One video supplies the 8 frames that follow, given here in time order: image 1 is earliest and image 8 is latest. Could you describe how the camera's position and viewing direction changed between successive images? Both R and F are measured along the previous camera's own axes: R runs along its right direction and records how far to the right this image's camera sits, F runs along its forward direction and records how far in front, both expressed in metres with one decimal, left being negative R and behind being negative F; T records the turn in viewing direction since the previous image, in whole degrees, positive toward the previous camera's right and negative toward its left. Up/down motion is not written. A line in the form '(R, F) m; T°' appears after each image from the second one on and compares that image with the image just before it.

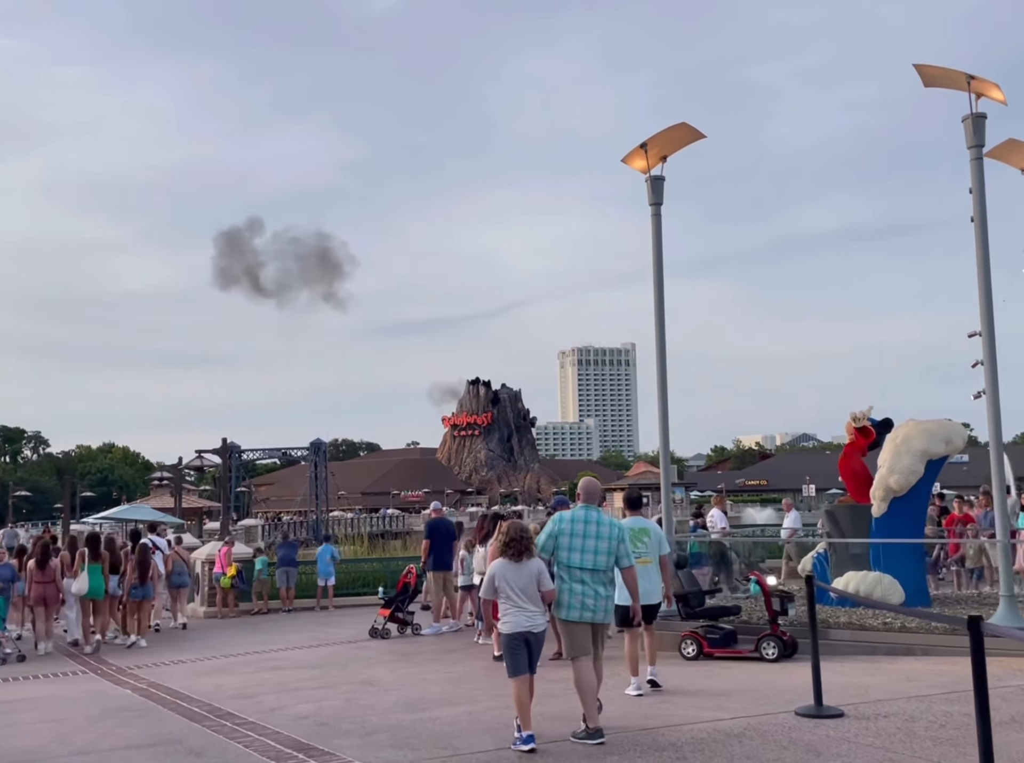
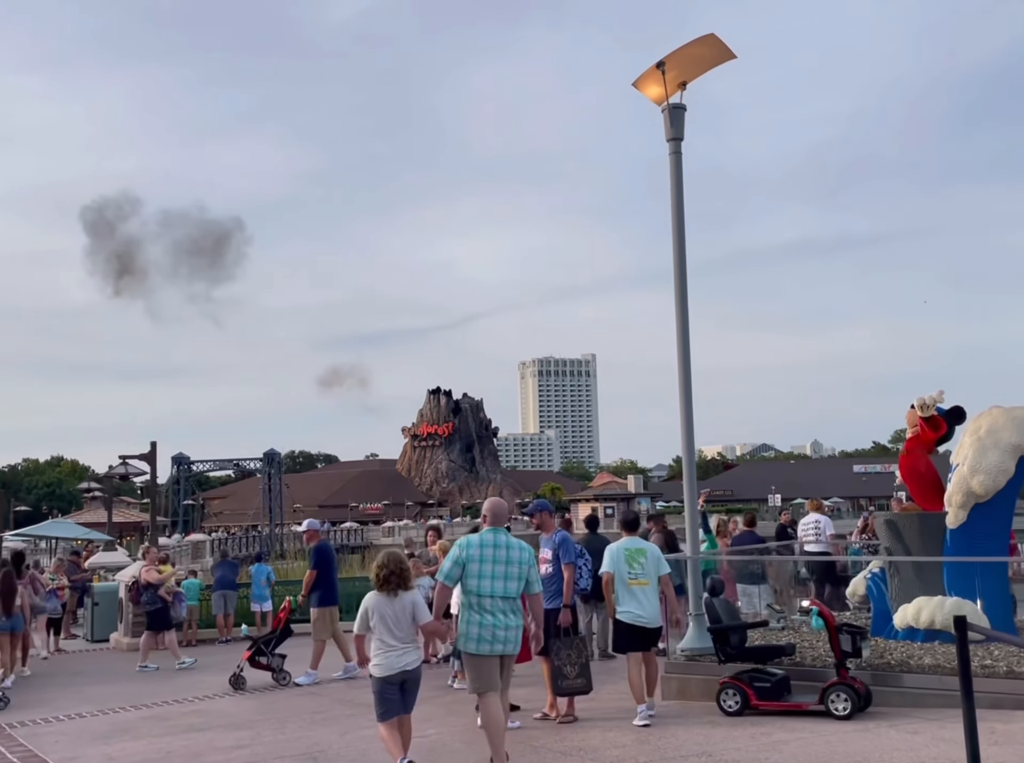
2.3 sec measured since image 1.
(-0.2, +3.0) m; +2°
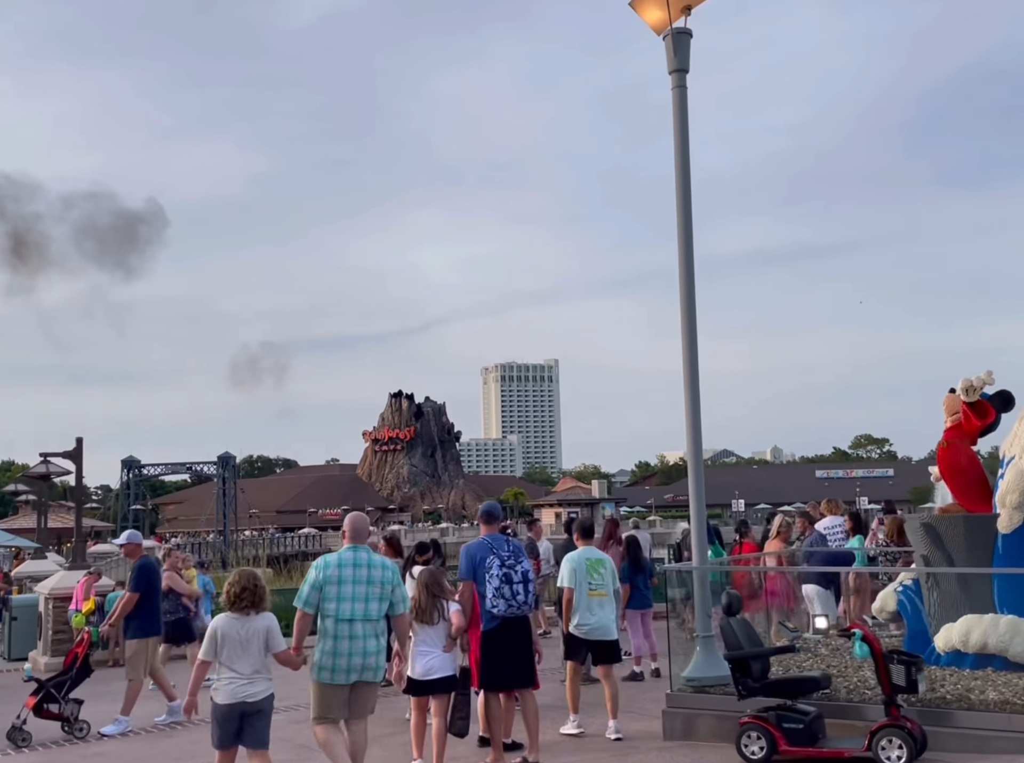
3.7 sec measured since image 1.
(-0.1, +1.9) m; +2°
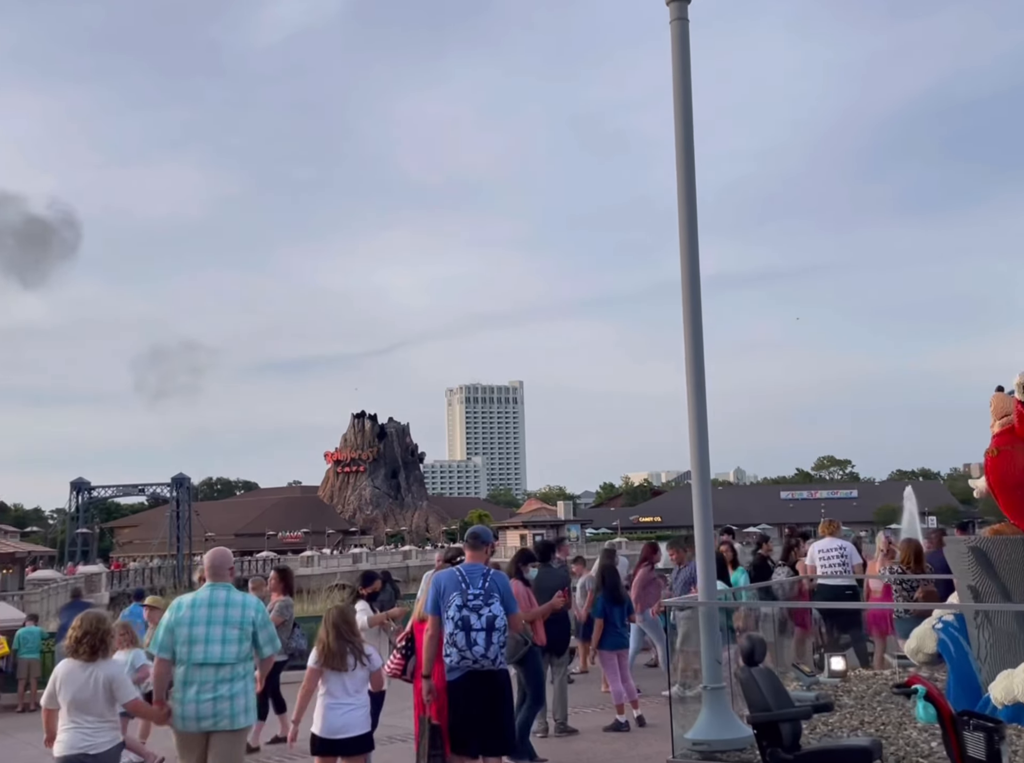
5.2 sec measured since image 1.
(0.0, +1.8) m; +2°
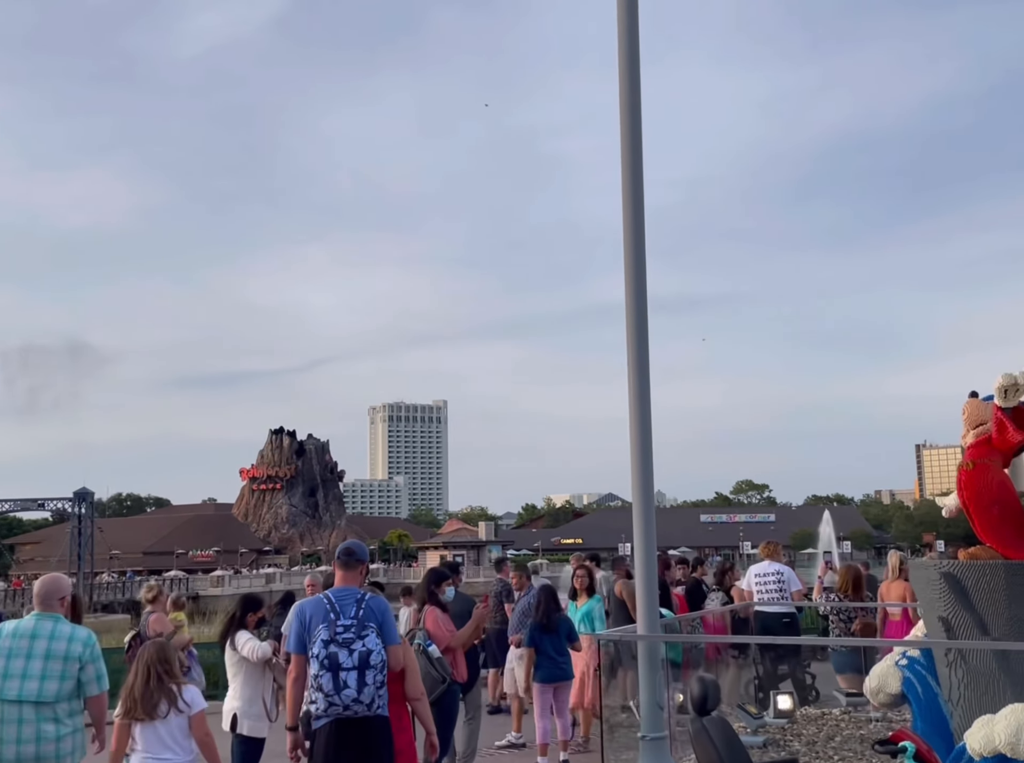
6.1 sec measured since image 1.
(+0.1, +1.2) m; +4°
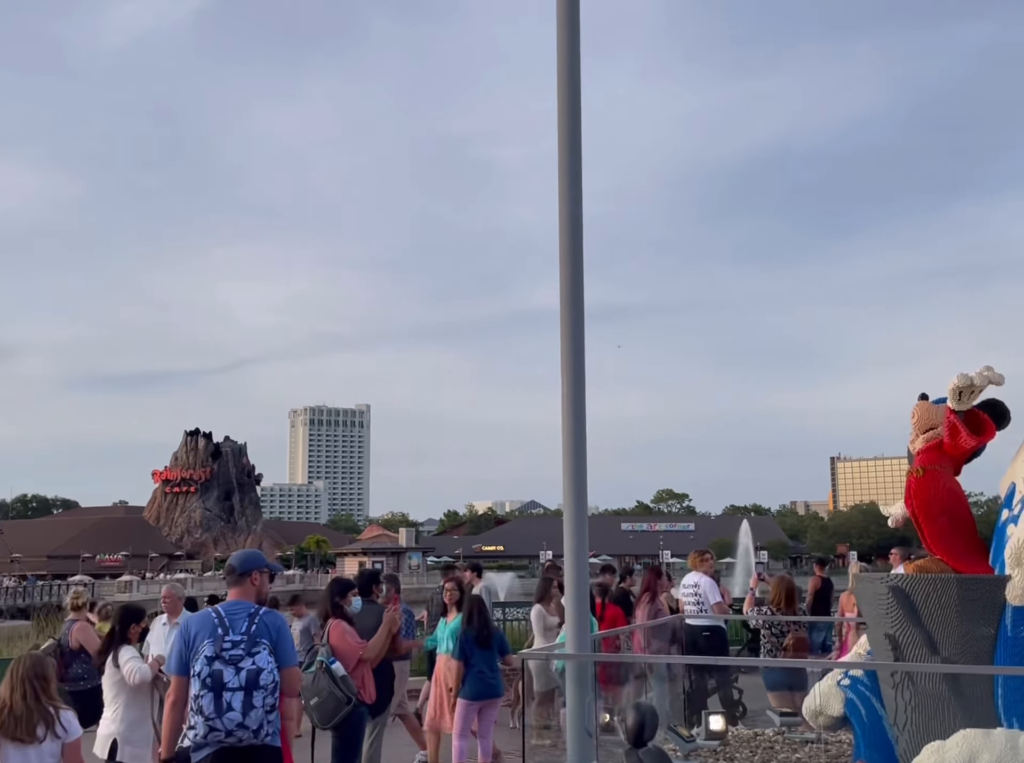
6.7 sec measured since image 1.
(0.0, +0.6) m; +4°
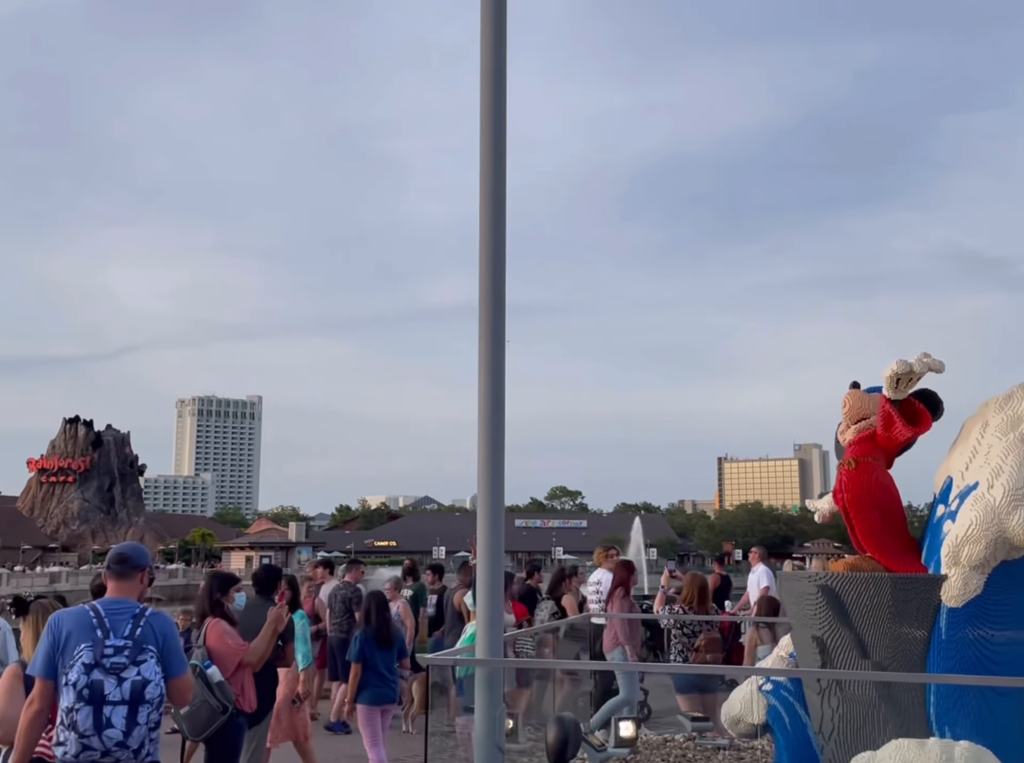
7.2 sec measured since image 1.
(-0.1, +0.6) m; +5°
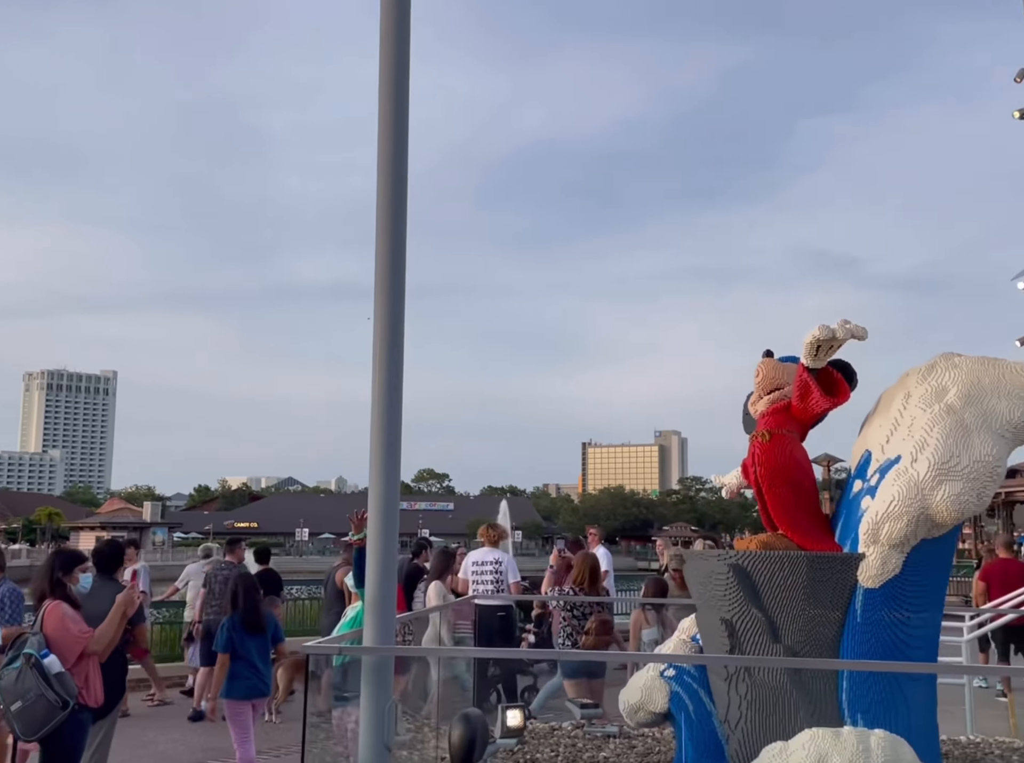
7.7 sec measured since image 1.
(-0.1, +0.6) m; +6°
